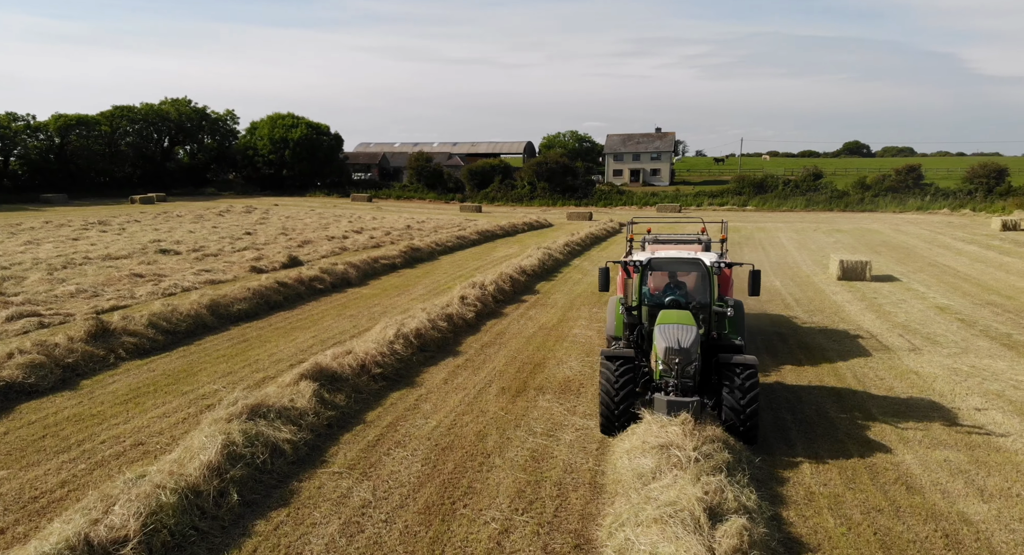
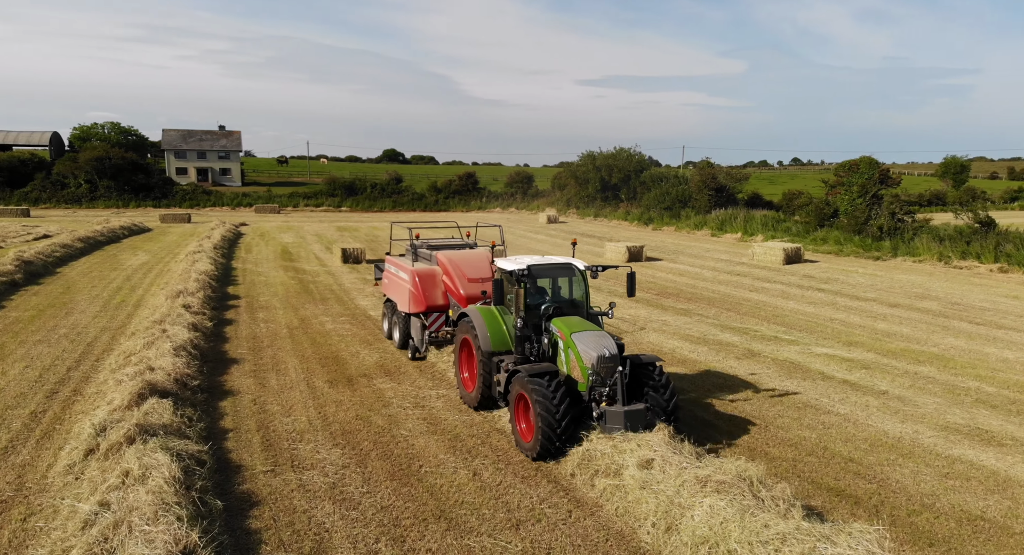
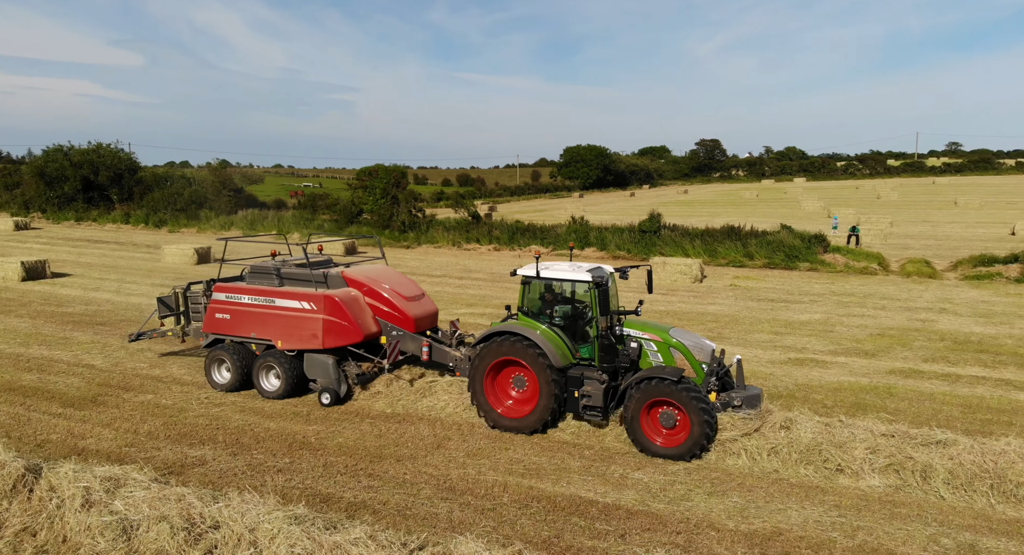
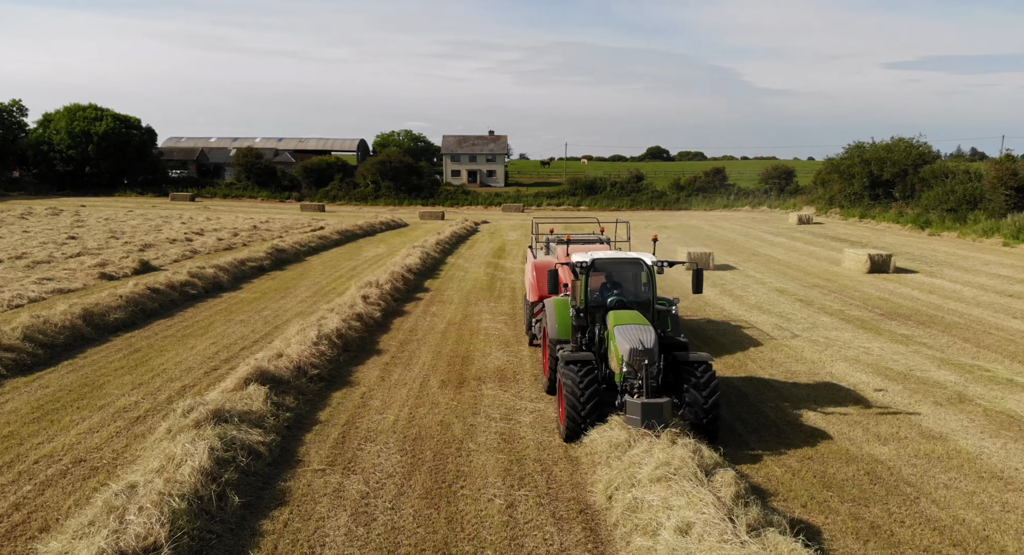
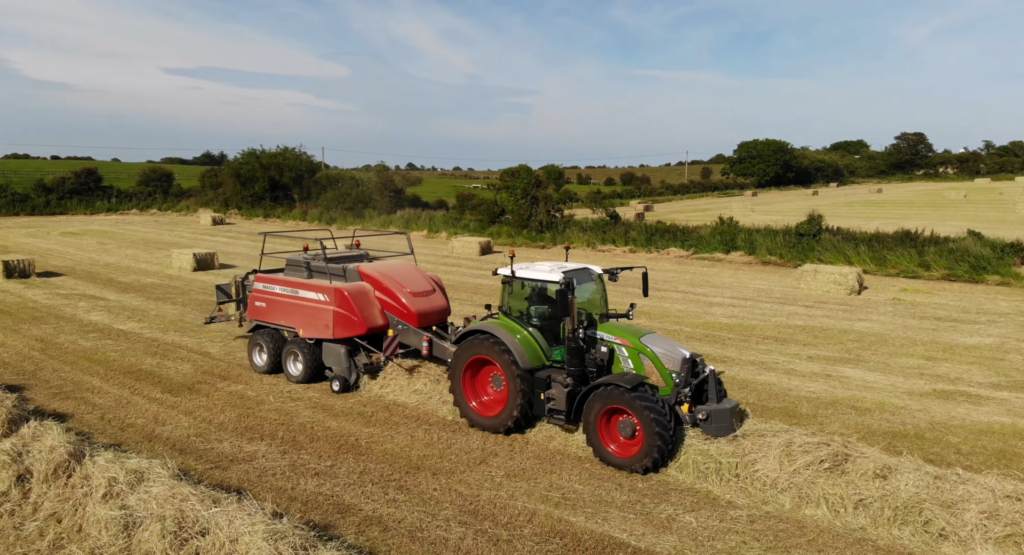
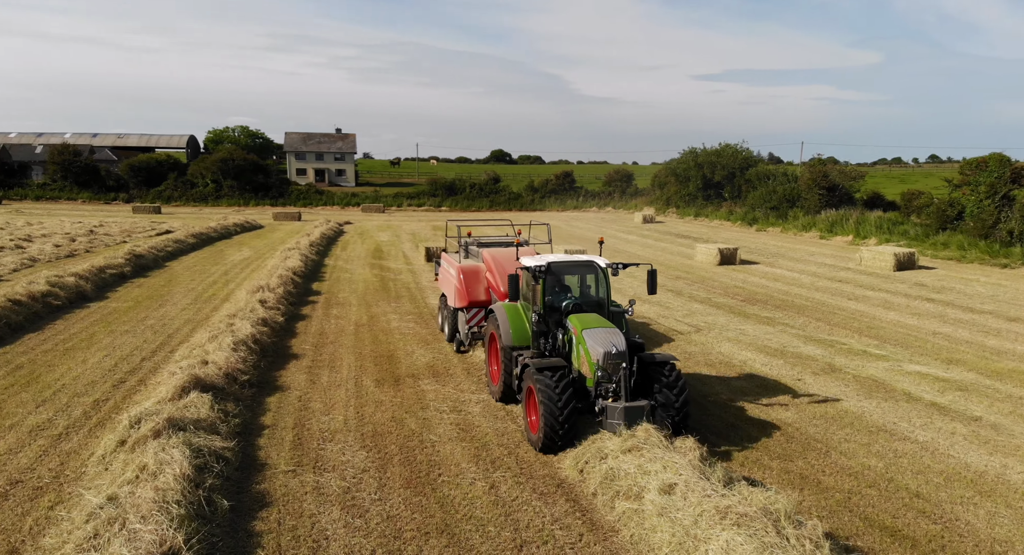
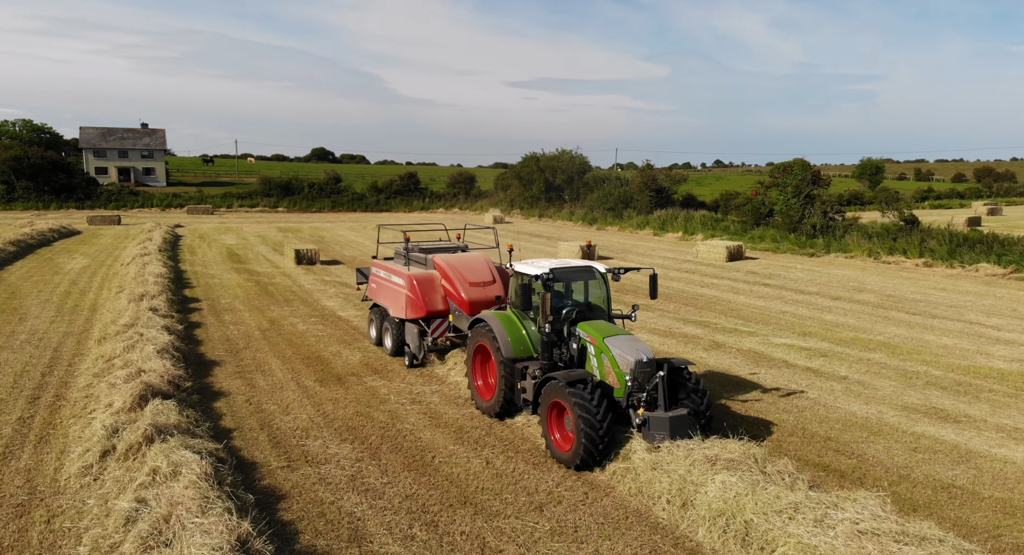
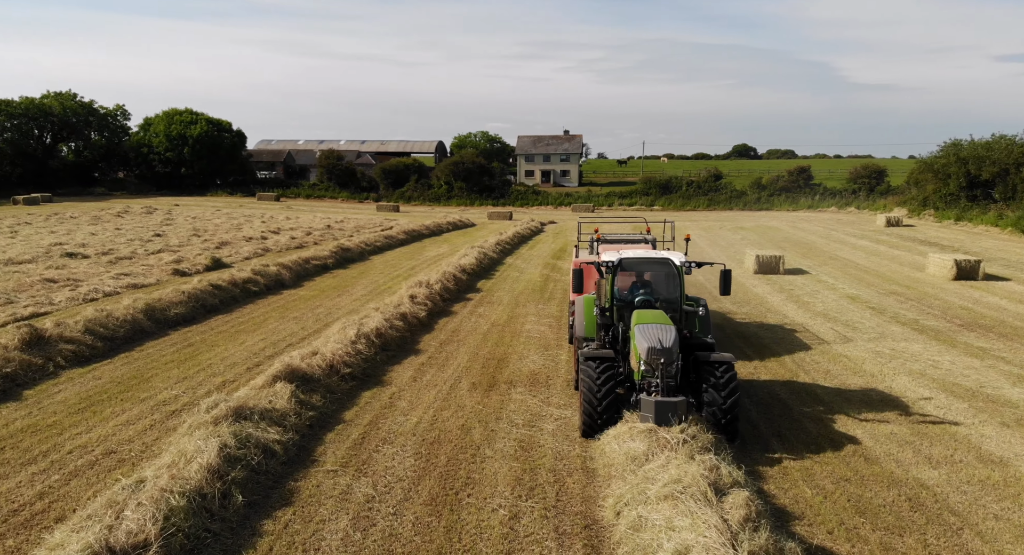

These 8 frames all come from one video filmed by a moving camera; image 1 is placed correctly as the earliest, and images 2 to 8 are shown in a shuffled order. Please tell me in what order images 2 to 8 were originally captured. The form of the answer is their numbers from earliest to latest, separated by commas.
8, 4, 6, 2, 7, 5, 3
